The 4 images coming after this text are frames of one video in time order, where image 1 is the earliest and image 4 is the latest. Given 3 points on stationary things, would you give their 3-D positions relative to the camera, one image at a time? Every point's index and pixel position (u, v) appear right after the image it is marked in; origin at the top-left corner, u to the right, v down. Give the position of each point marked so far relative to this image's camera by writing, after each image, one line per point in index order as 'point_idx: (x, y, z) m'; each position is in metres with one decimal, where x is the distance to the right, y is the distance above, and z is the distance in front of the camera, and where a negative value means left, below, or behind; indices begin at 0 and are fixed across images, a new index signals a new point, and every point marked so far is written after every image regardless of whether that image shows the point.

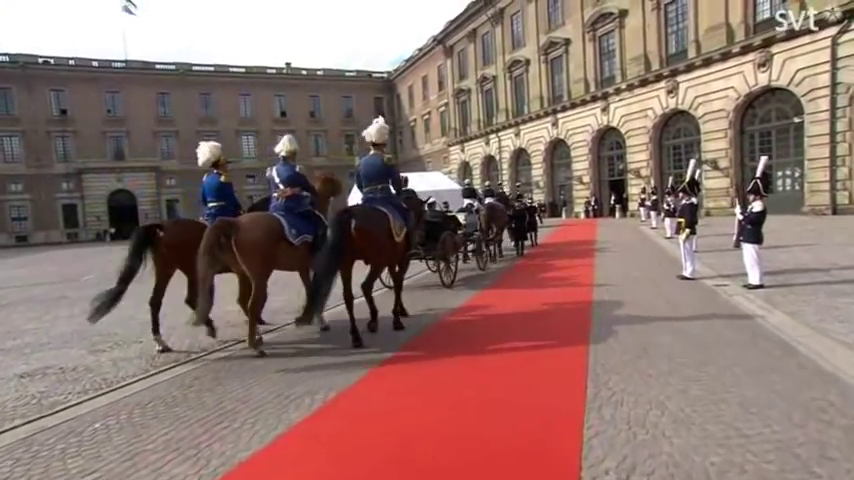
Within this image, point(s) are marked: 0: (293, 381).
0: (-1.1, -1.1, +4.4) m
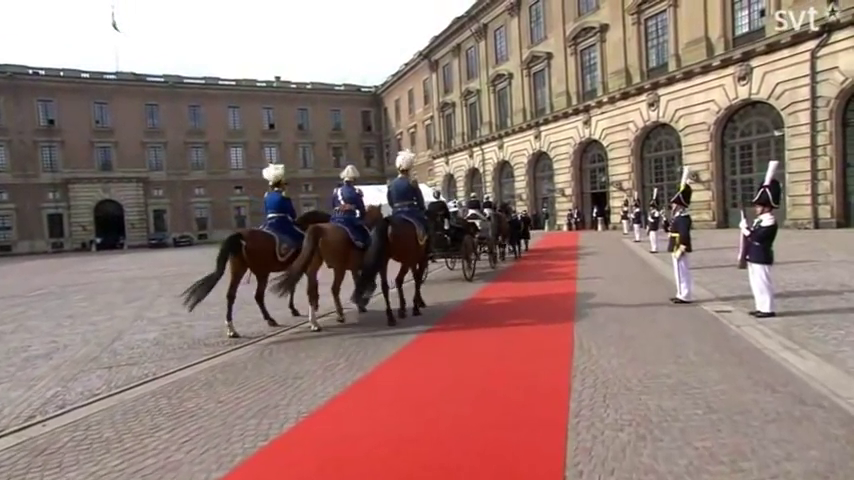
0: (-1.6, -1.2, +3.1) m
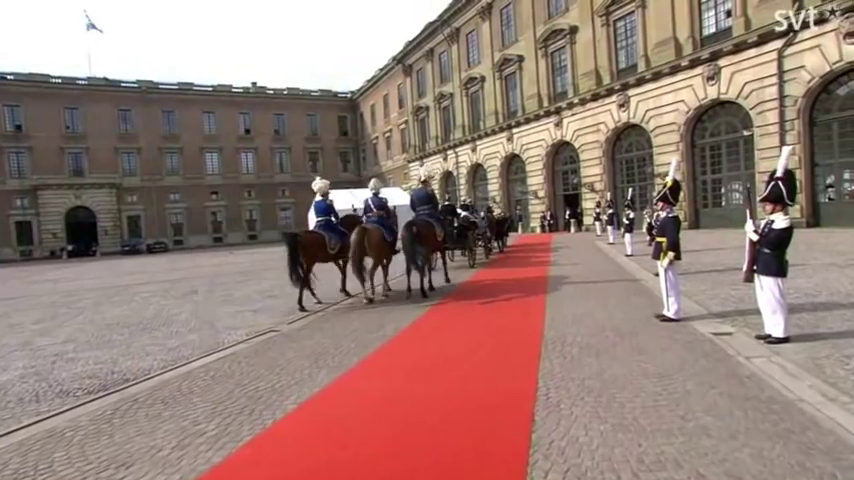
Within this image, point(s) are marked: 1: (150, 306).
0: (-2.1, -1.3, +1.5) m
1: (-6.6, -1.6, +13.4) m
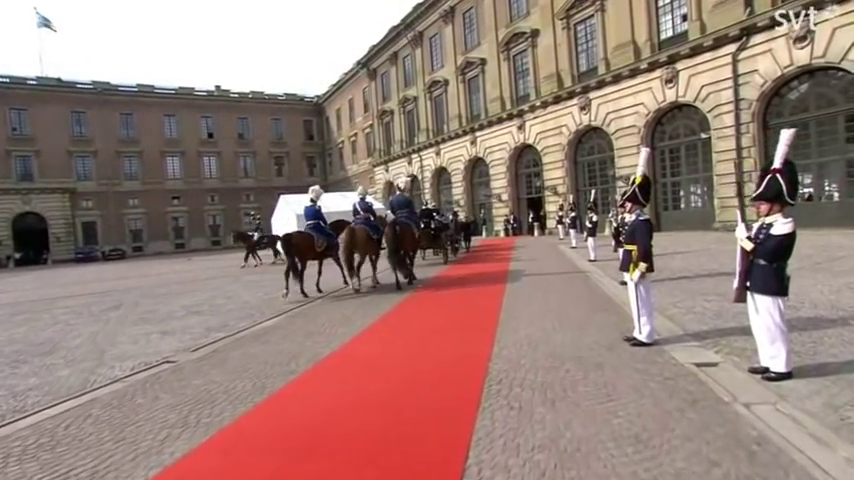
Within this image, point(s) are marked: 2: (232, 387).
0: (-2.5, -1.4, 0.0) m
1: (-7.8, -1.8, +11.6) m
2: (-1.8, -1.4, +5.2) m
